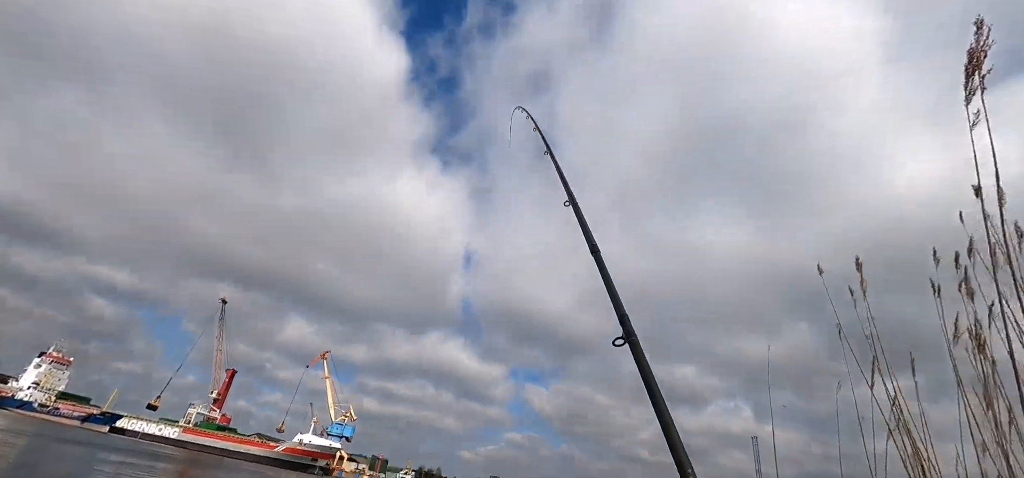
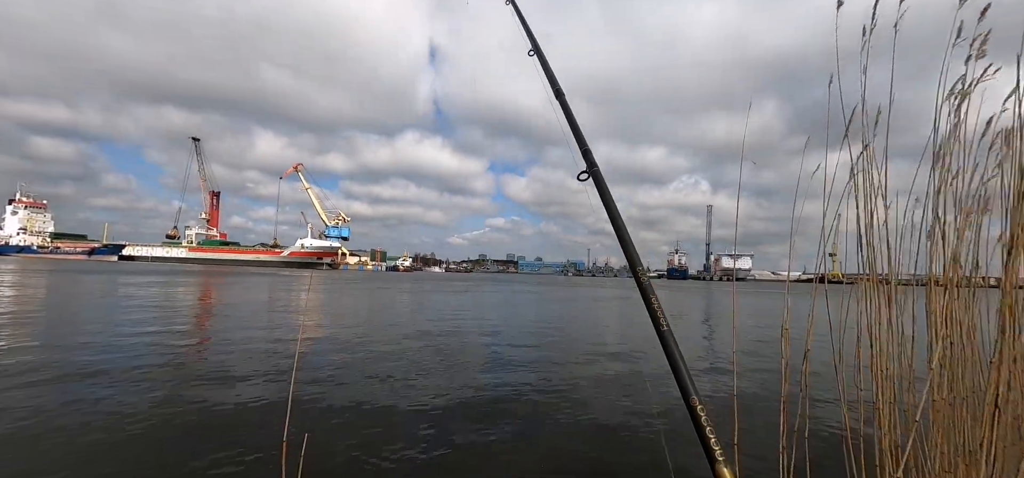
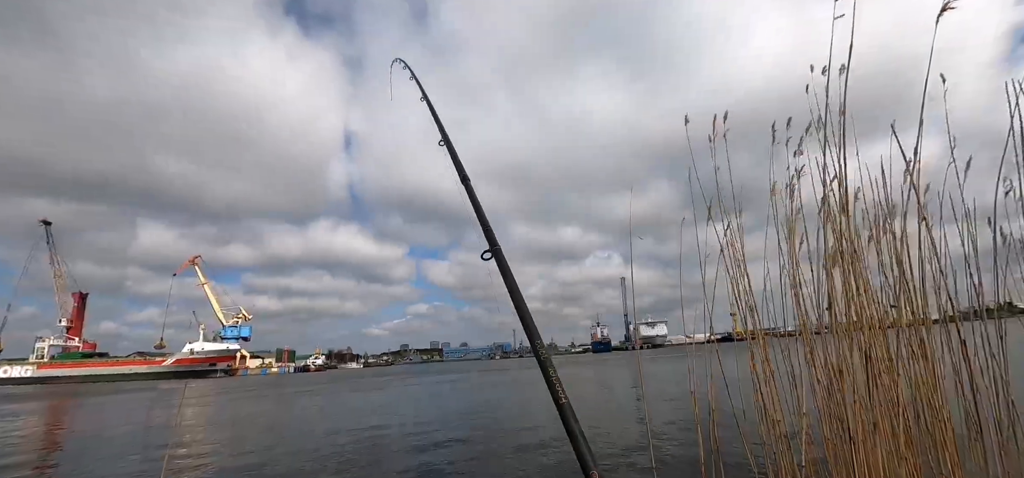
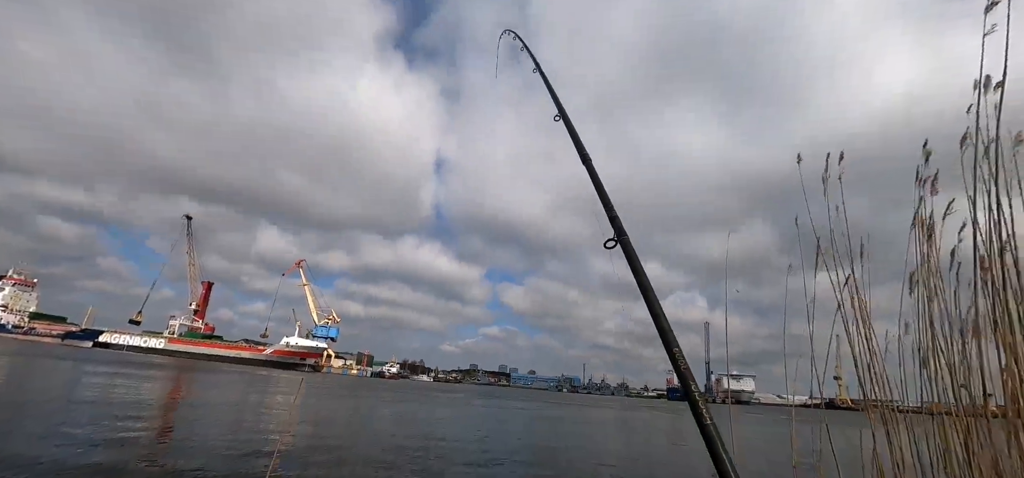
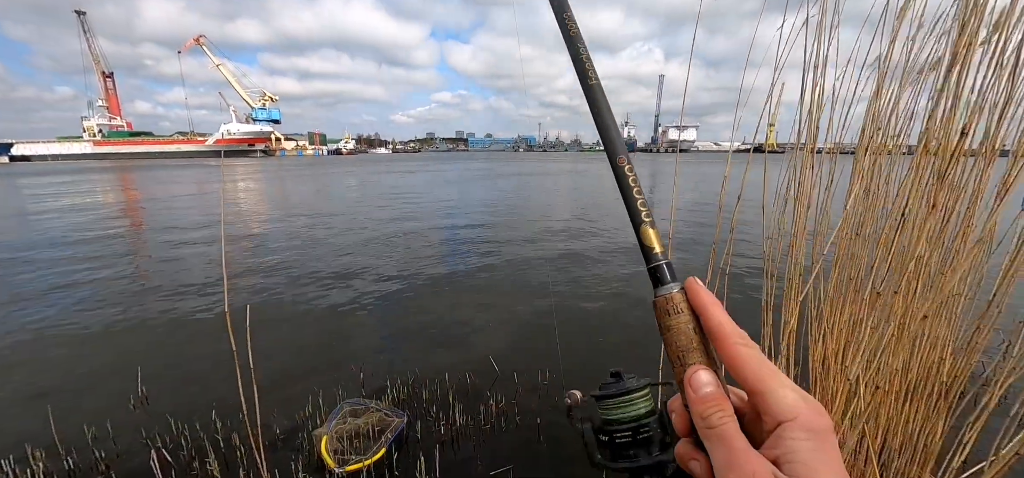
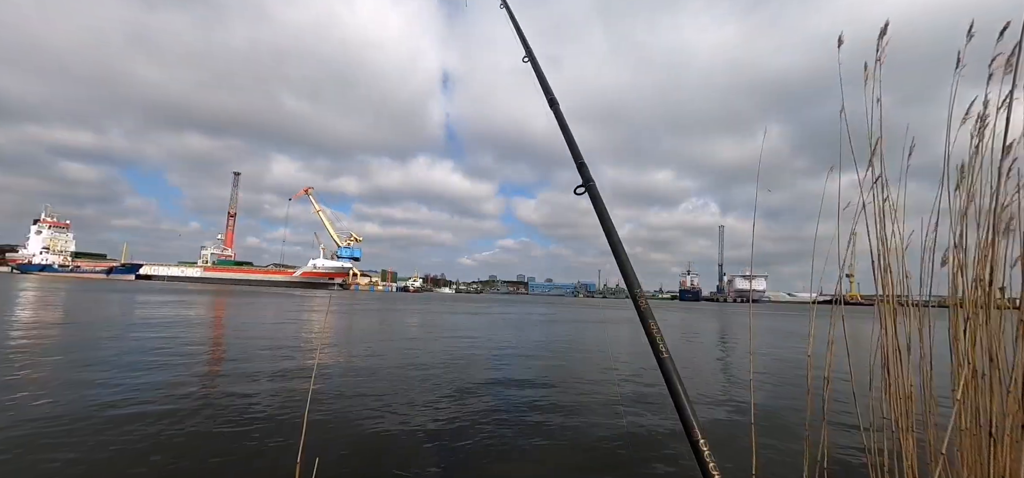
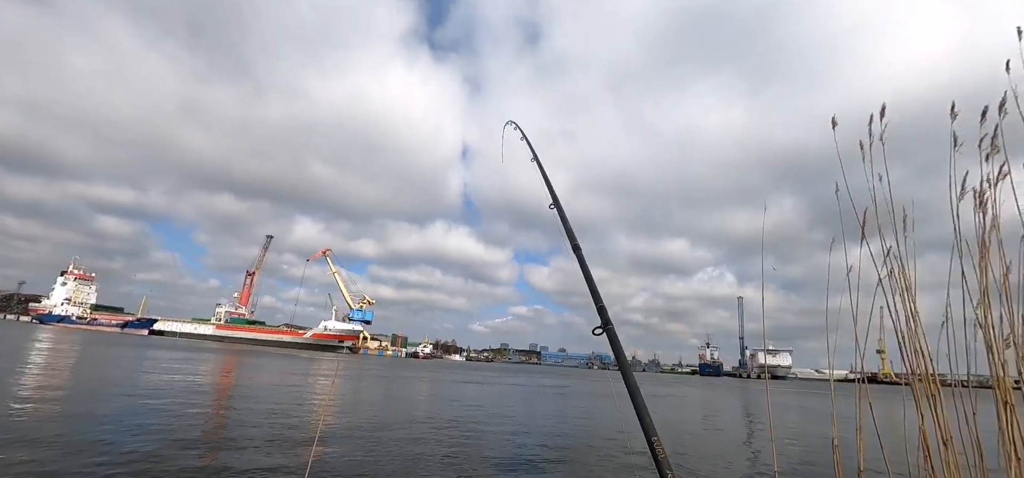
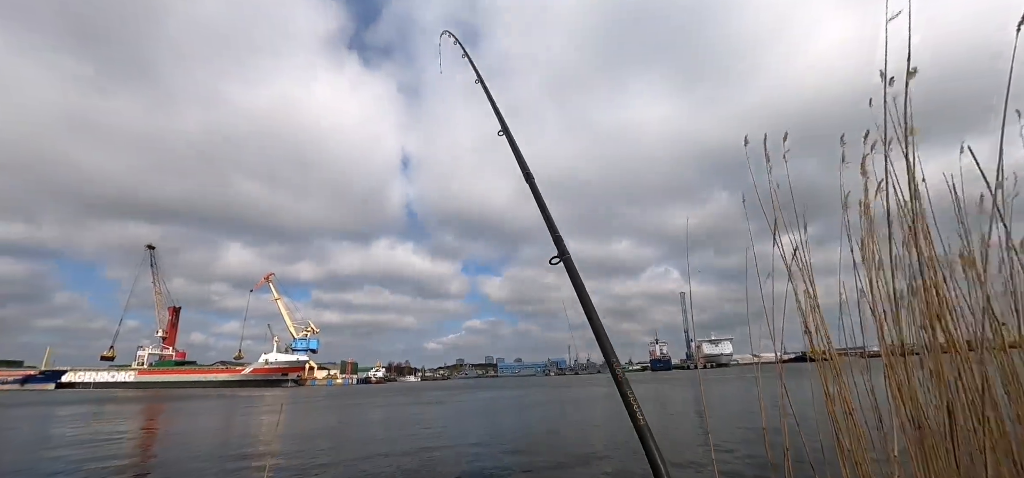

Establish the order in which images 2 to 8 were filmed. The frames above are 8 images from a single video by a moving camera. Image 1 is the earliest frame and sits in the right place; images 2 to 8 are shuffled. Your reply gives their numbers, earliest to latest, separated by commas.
4, 3, 8, 2, 5, 6, 7
